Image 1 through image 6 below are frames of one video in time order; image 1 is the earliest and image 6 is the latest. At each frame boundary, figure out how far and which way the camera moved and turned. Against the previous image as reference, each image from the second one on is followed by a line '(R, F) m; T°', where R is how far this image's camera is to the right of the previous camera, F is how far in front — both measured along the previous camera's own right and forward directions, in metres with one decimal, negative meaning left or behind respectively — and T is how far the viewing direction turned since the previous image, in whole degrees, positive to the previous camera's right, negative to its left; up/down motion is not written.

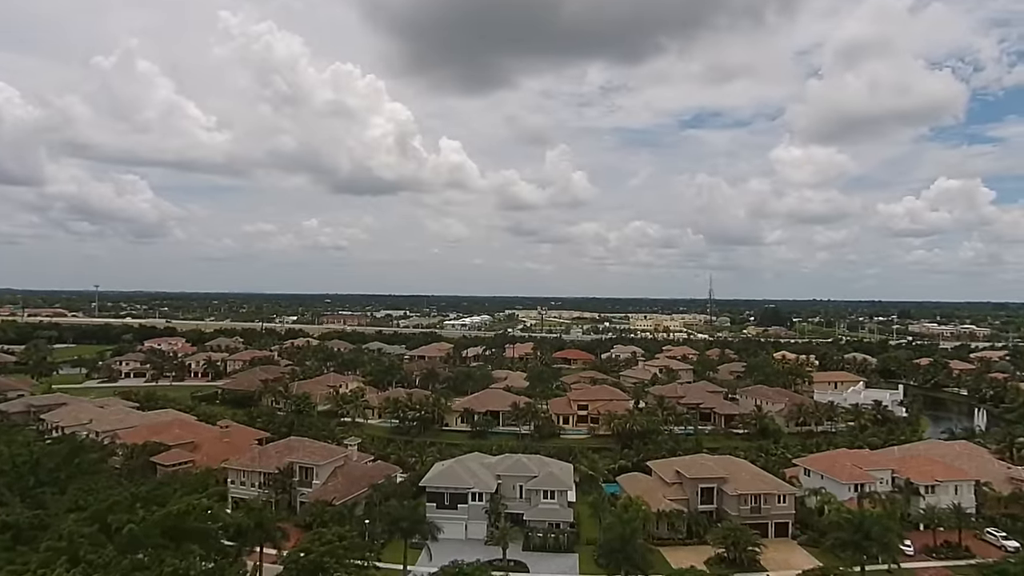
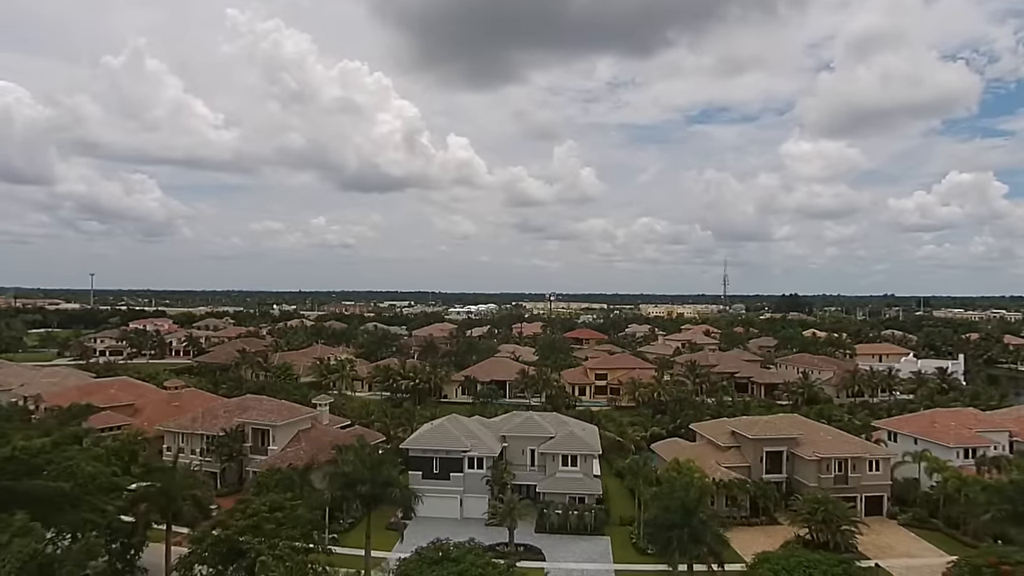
(0.0, +12.1) m; -1°
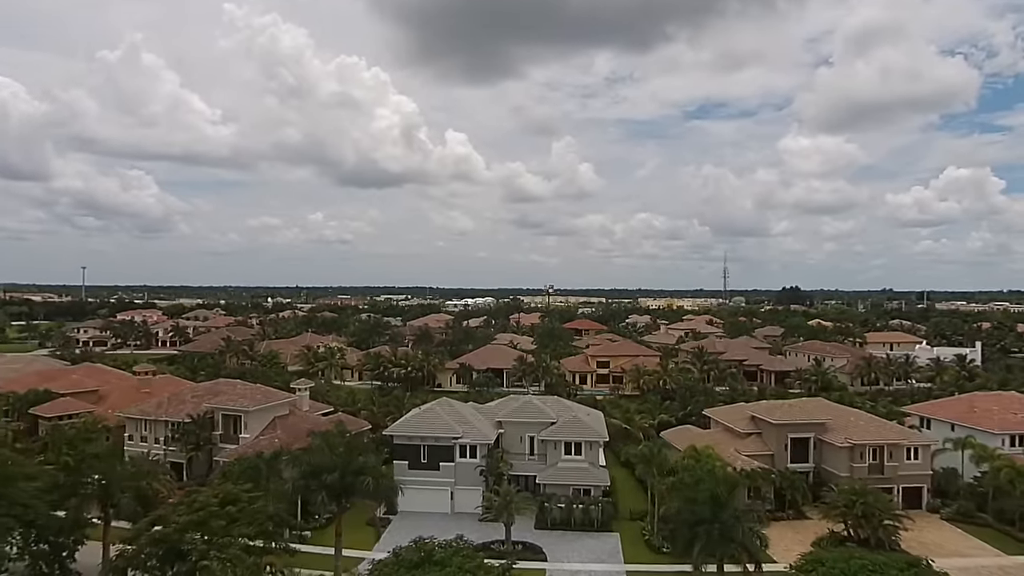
(+0.1, +4.2) m; 0°
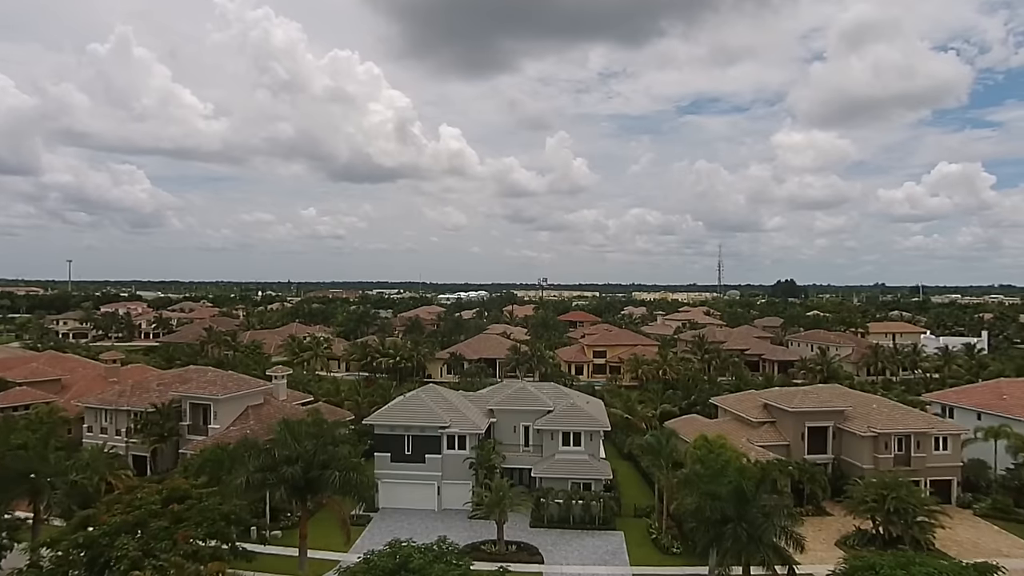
(0.0, +3.2) m; +1°
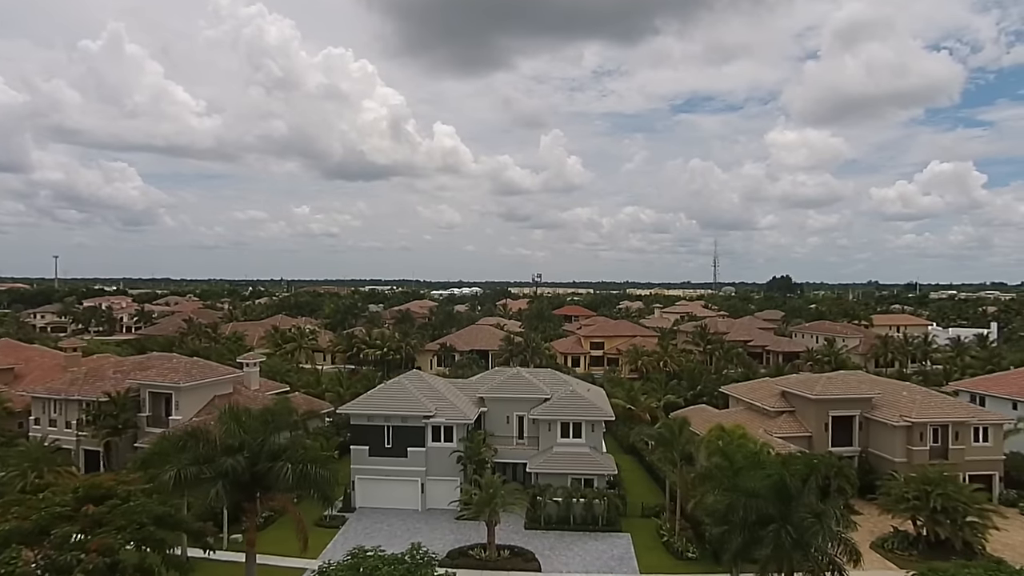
(0.0, +3.4) m; 0°
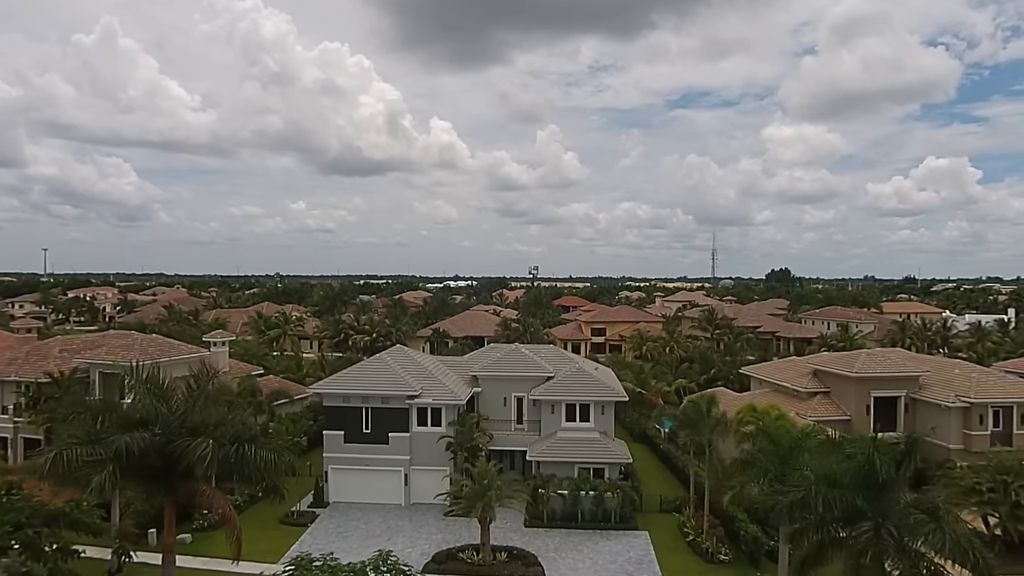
(0.0, +3.9) m; 0°
